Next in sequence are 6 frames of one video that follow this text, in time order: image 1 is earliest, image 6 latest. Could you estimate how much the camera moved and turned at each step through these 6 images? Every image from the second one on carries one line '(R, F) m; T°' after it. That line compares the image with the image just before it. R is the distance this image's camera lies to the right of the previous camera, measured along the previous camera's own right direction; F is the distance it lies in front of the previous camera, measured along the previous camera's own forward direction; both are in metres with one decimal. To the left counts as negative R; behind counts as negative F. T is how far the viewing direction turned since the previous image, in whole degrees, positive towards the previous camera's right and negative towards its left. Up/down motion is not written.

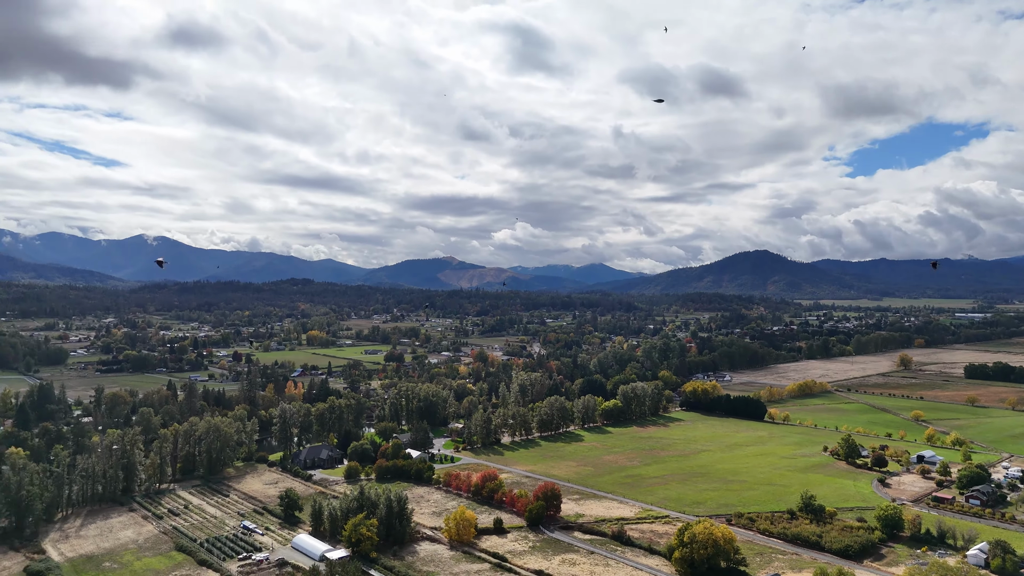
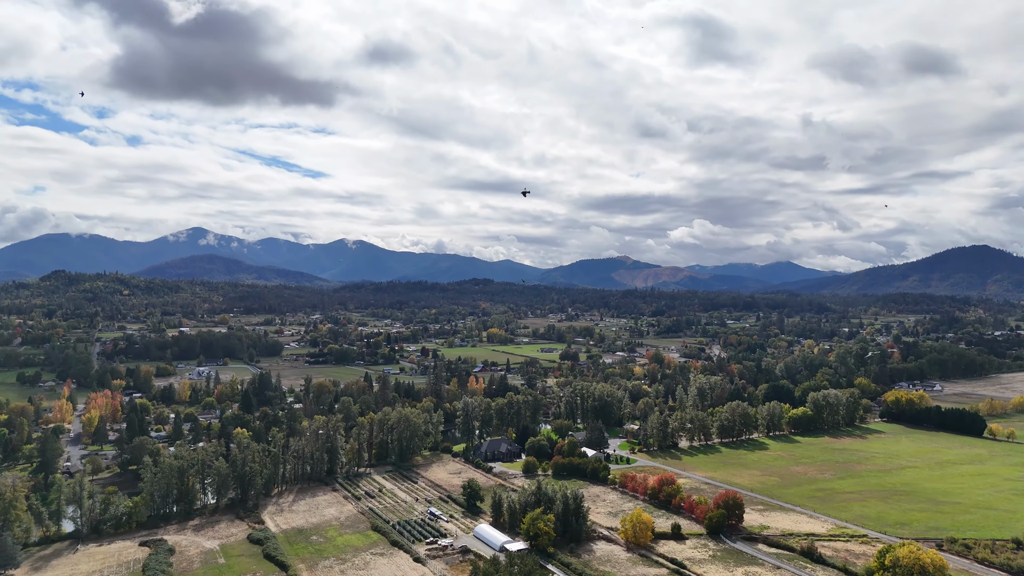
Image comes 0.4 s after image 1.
(+0.1, -0.6) m; -18°
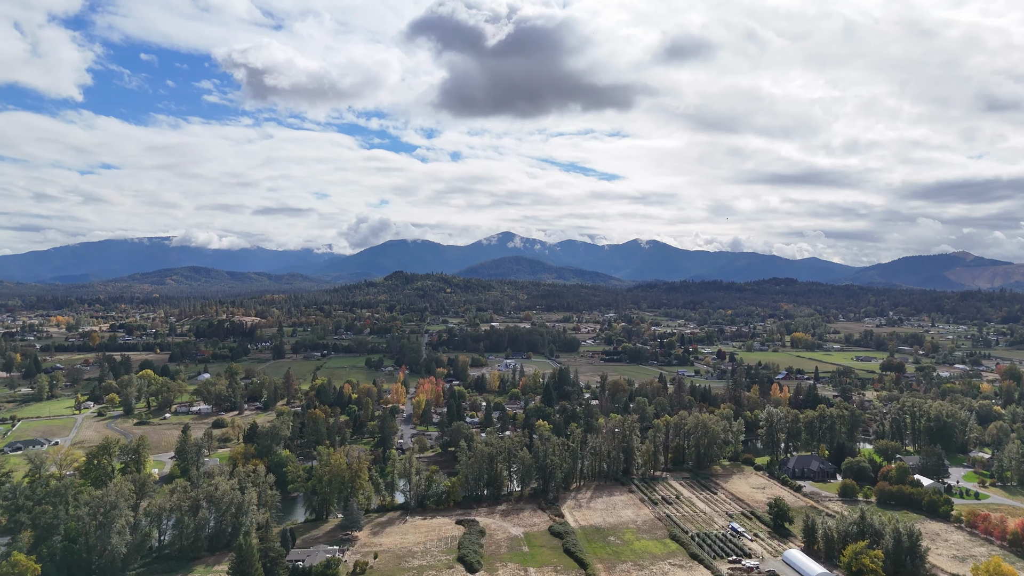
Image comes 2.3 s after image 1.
(+0.1, -2.5) m; -30°
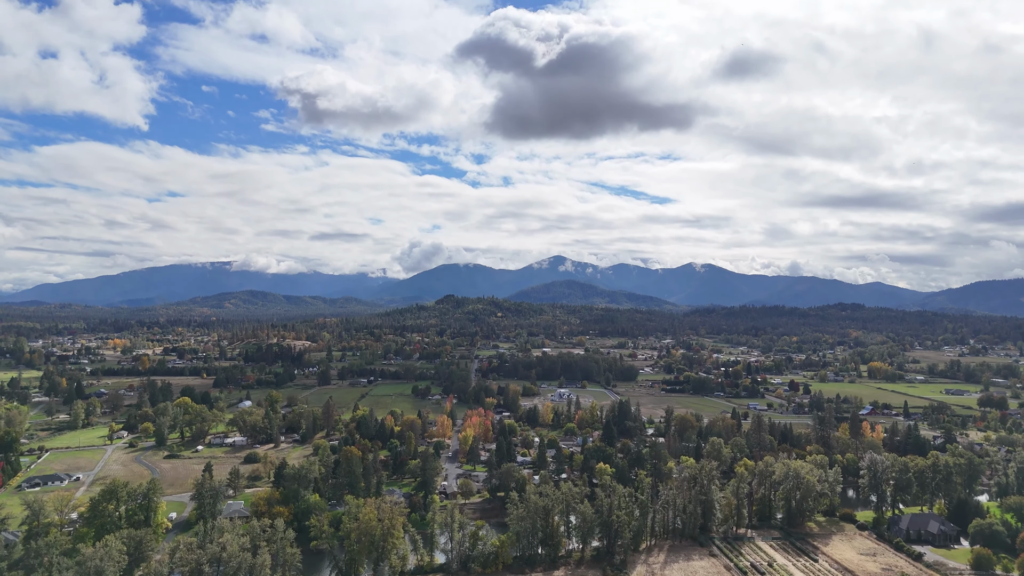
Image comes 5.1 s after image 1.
(-0.8, +7.7) m; -5°
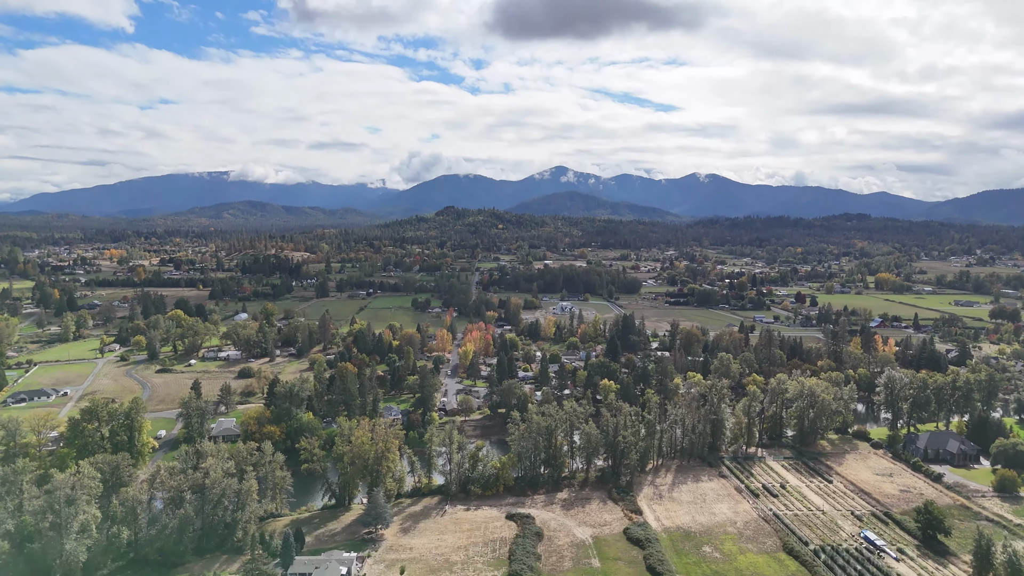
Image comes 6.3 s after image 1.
(0.0, +5.7) m; 0°
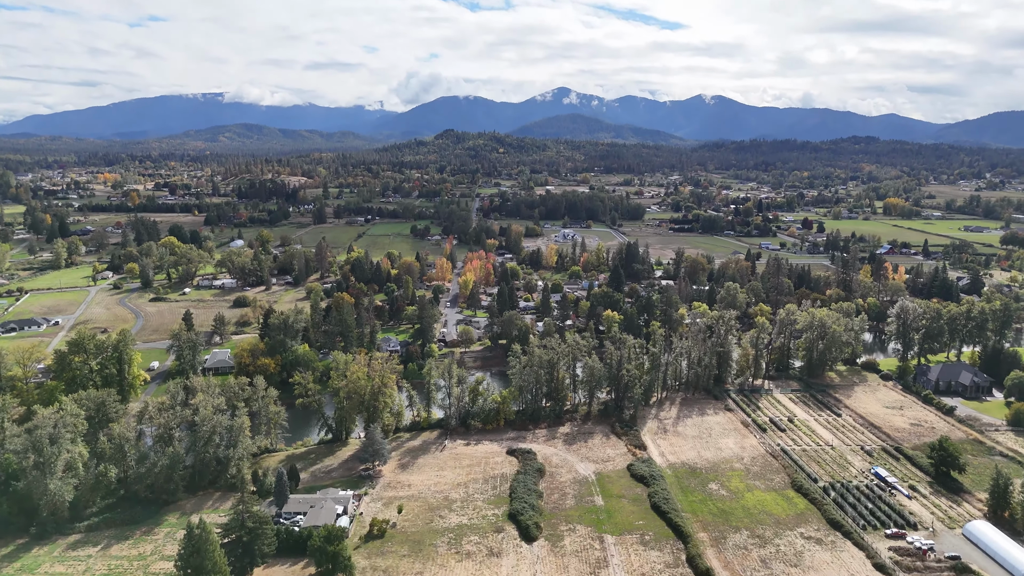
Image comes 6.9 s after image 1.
(+0.1, +3.2) m; 0°
